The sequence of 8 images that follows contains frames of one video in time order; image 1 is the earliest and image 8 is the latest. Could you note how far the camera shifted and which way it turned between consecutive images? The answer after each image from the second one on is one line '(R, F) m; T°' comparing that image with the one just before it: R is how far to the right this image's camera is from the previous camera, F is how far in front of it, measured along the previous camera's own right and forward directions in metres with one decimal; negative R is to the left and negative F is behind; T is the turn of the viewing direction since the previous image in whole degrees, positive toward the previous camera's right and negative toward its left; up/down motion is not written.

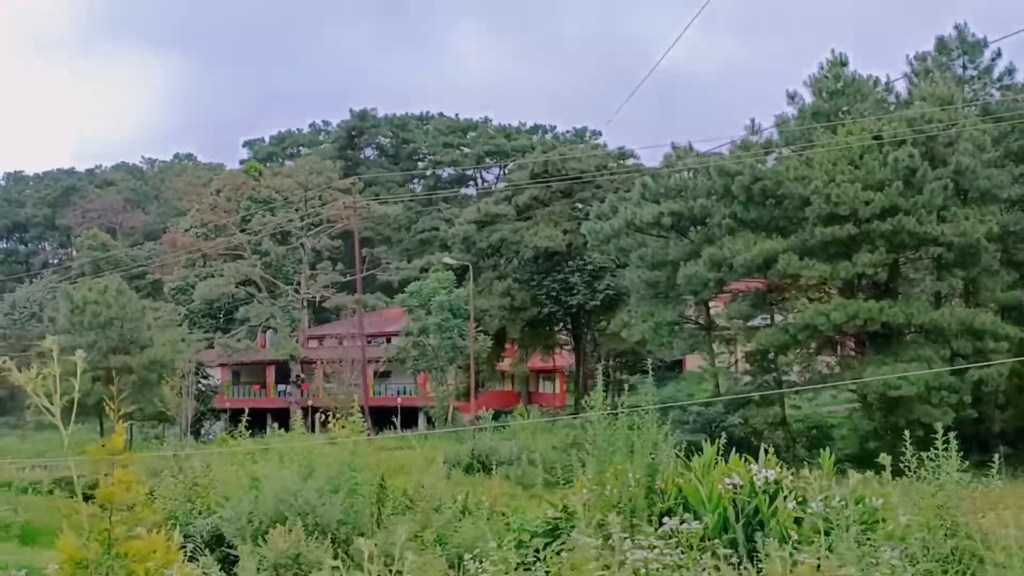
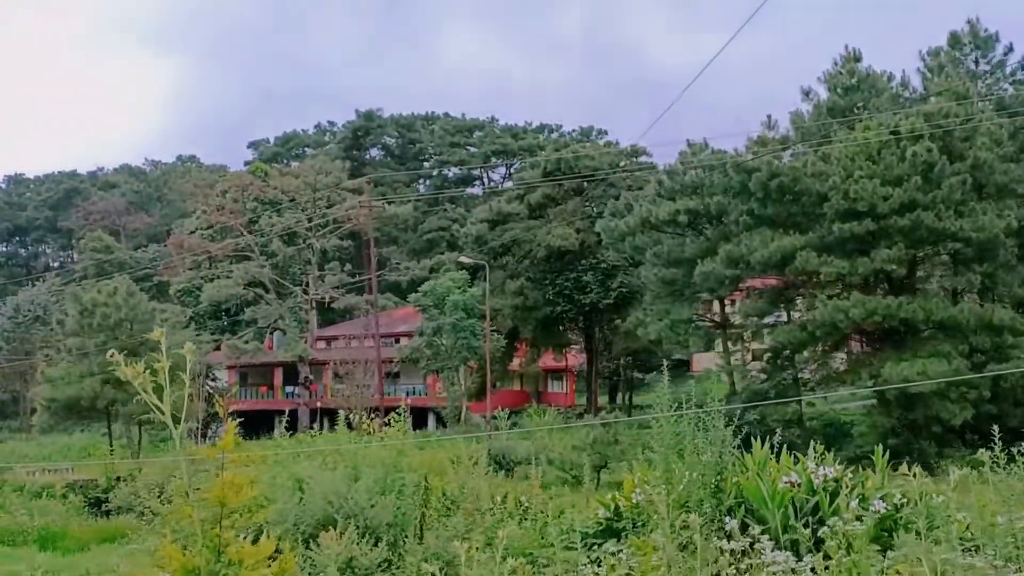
(-0.3, +0.1) m; 0°
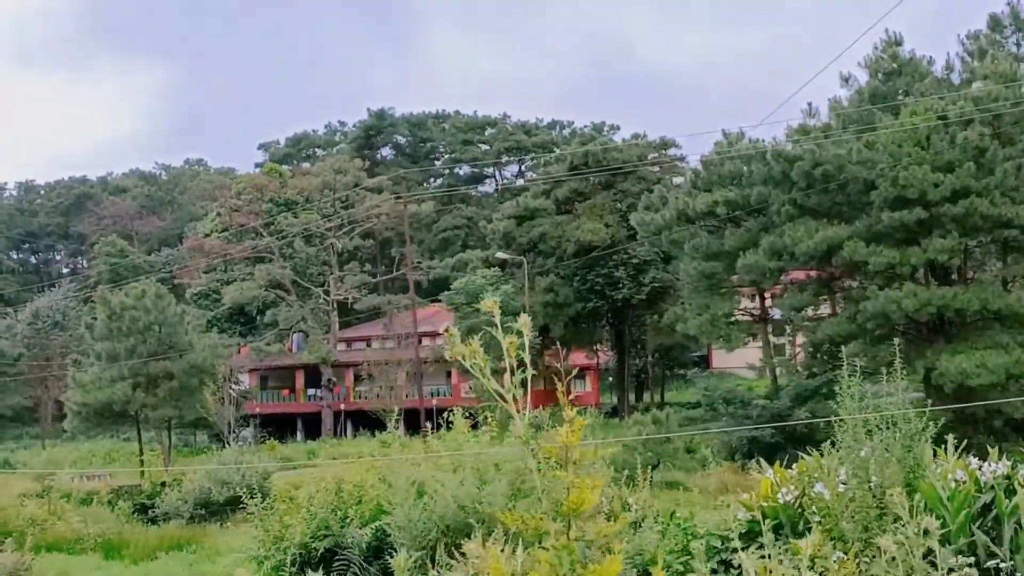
(-0.7, +0.4) m; 0°
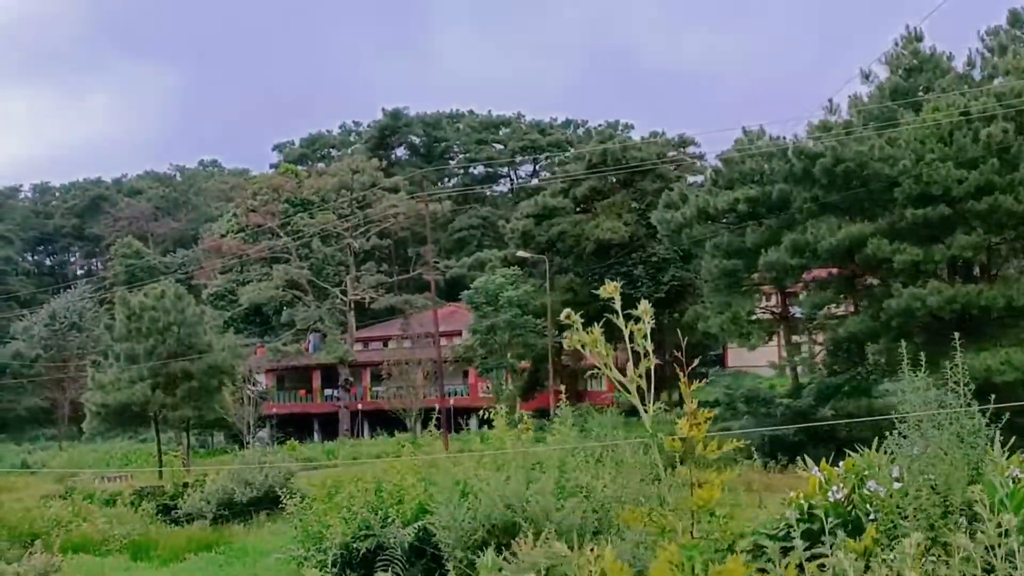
(-0.2, +0.1) m; -1°
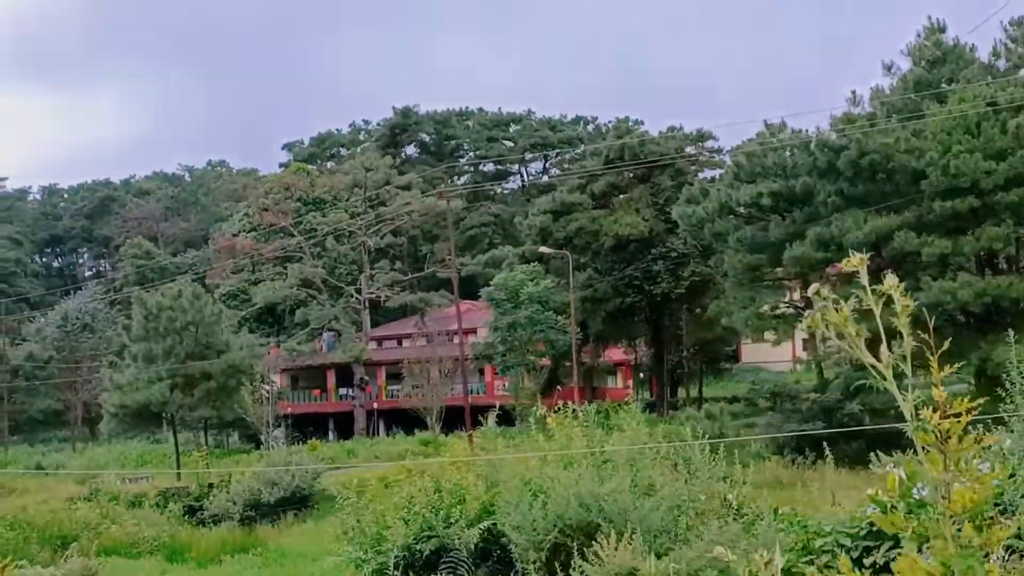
(-0.3, +0.2) m; 0°
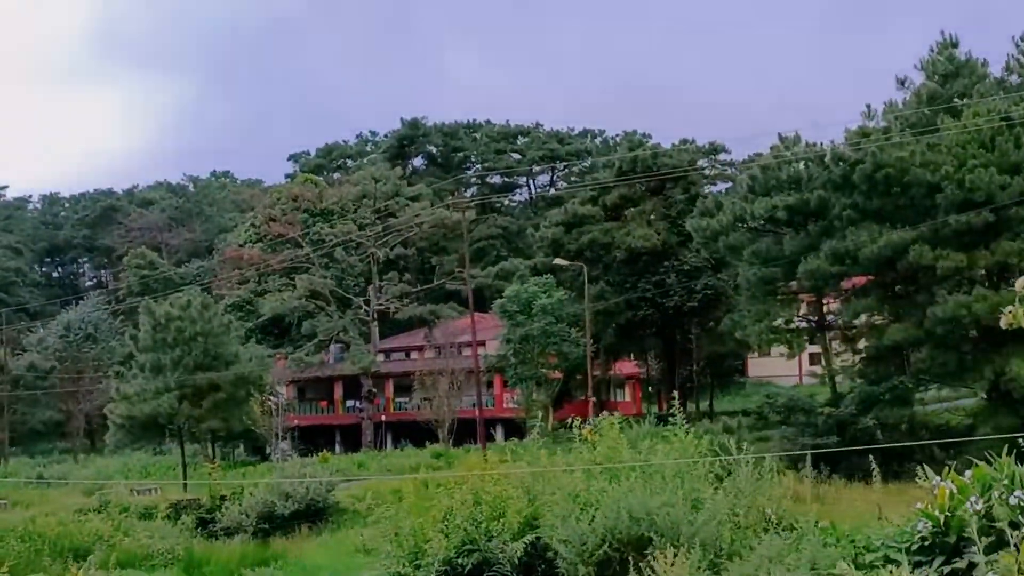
(-0.2, +0.1) m; 0°
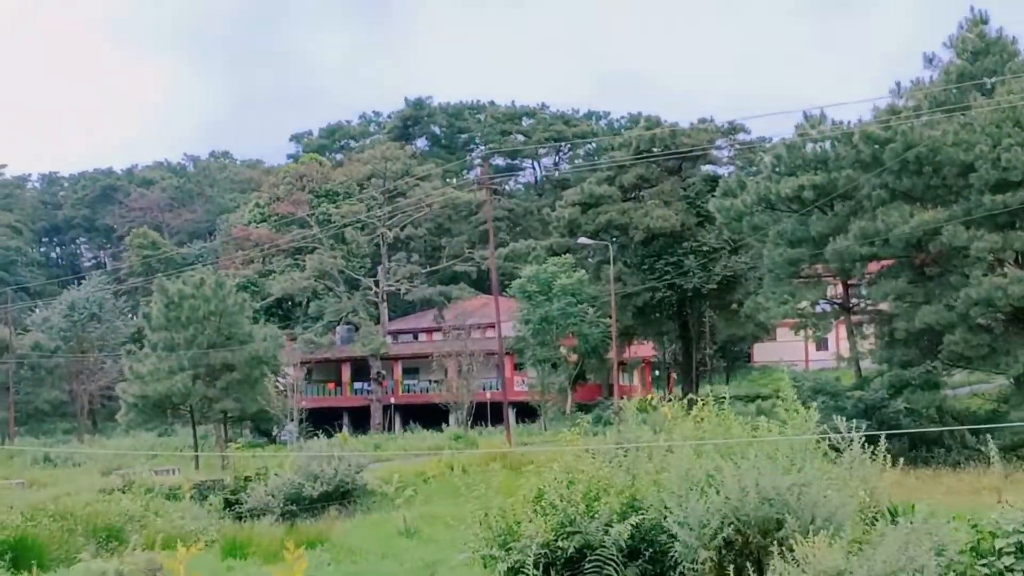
(-0.5, +0.4) m; +1°
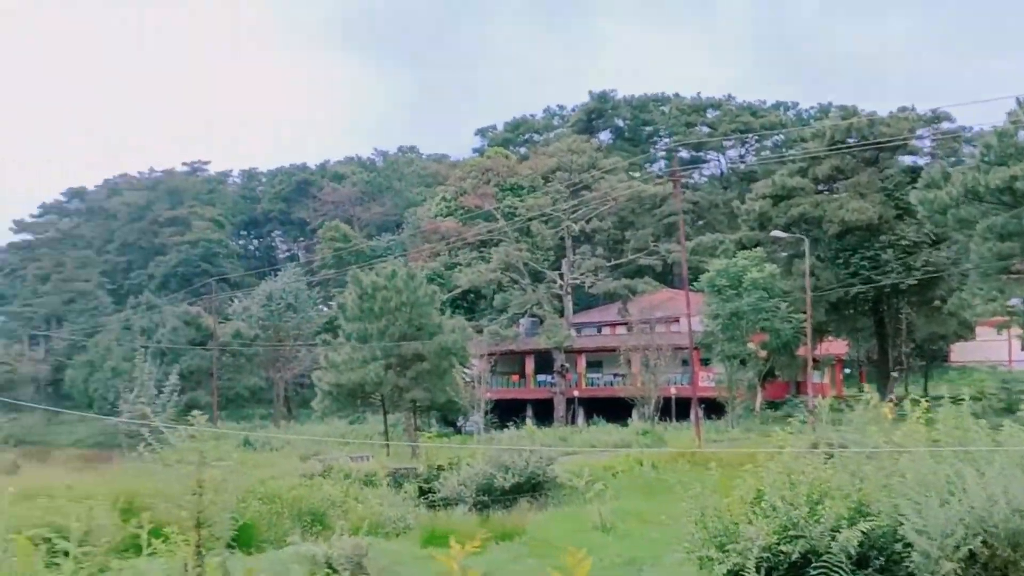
(-0.2, 0.0) m; -10°
